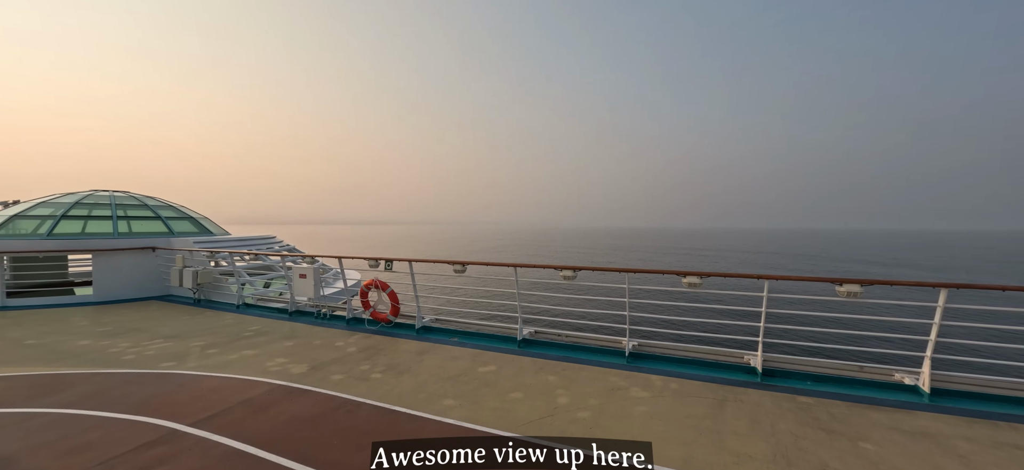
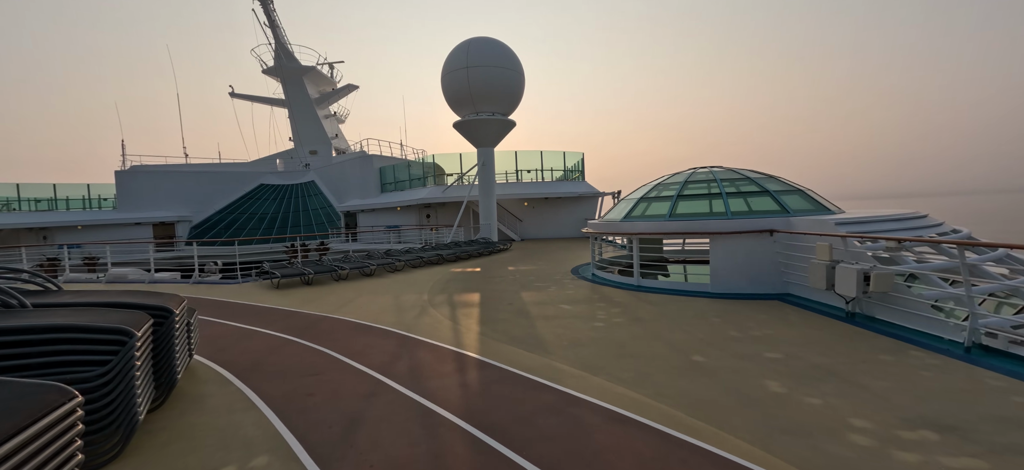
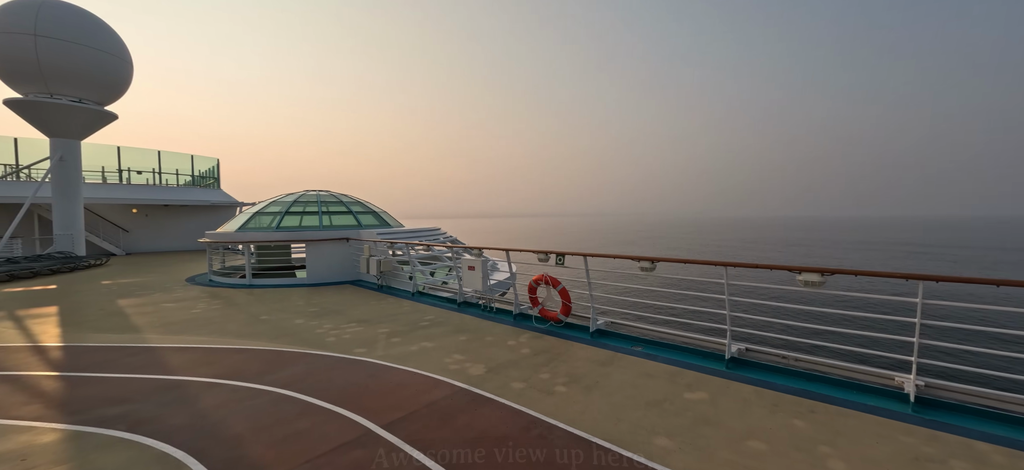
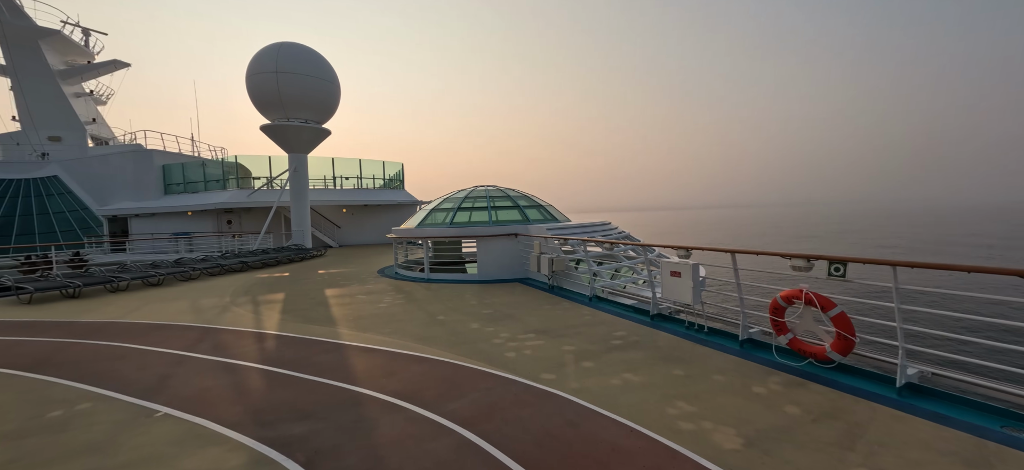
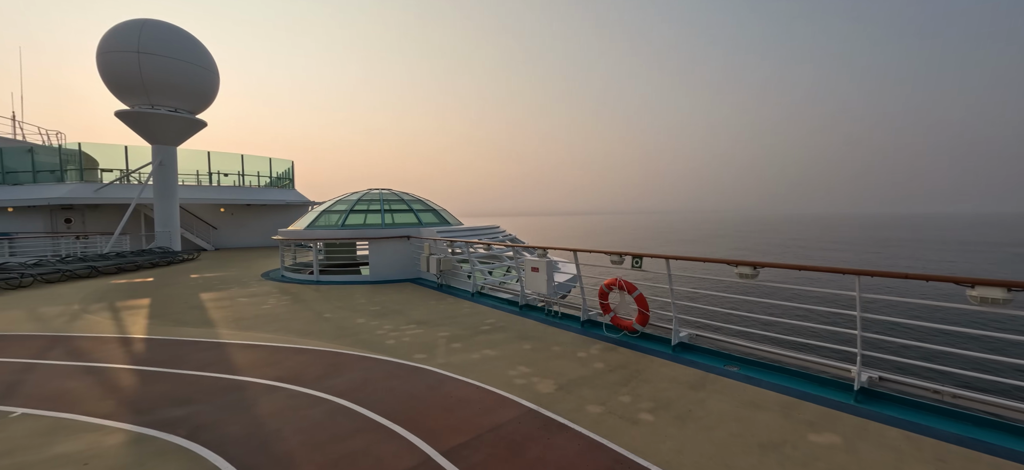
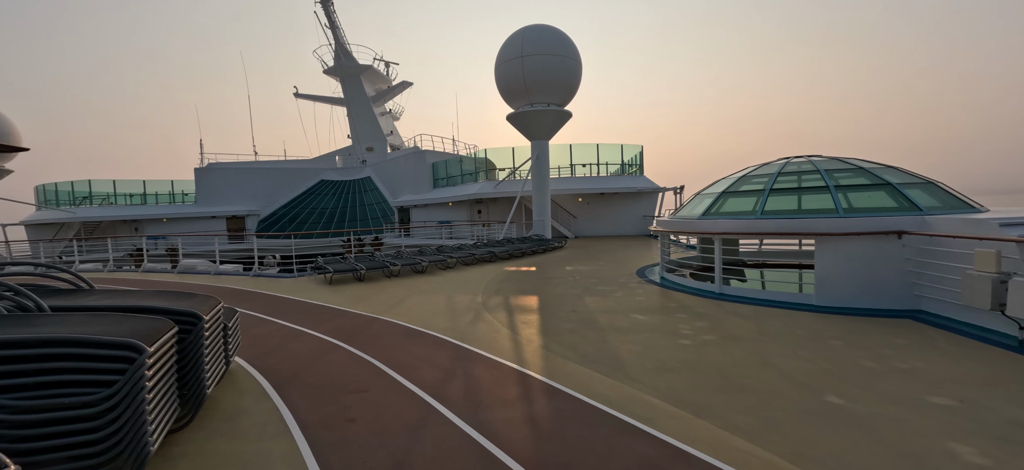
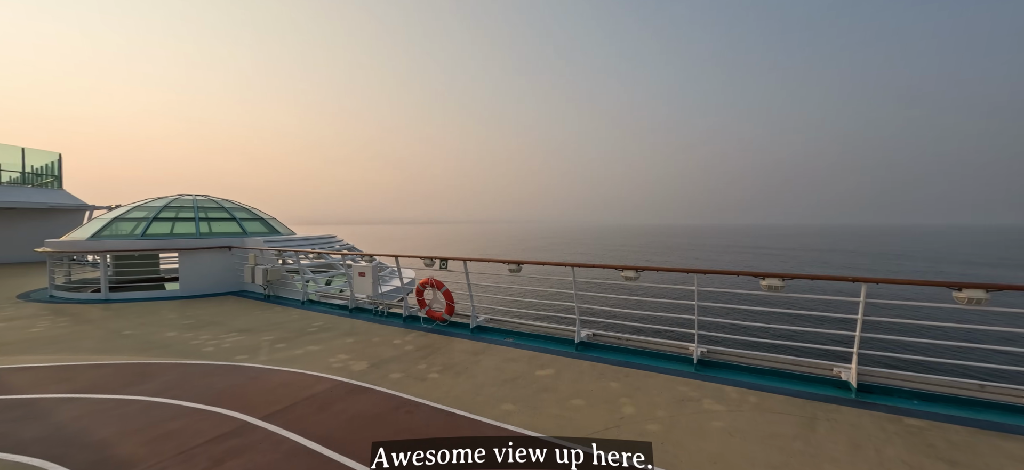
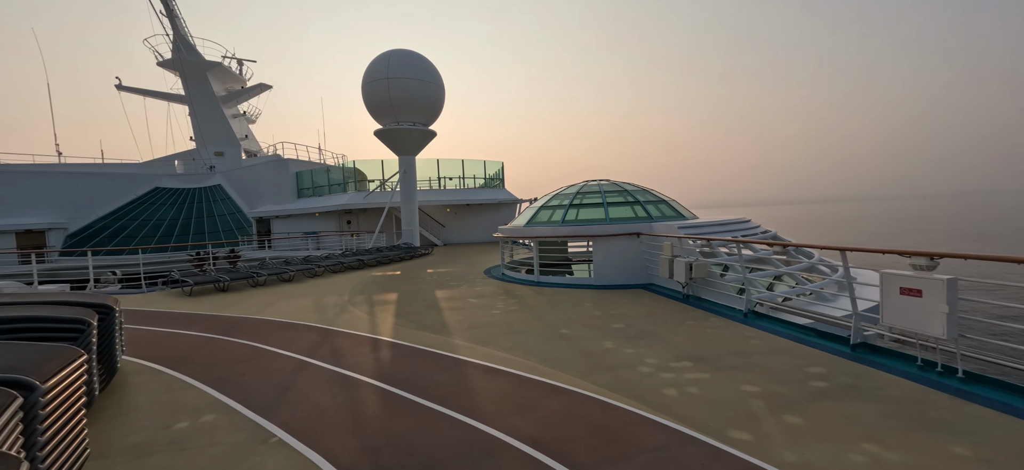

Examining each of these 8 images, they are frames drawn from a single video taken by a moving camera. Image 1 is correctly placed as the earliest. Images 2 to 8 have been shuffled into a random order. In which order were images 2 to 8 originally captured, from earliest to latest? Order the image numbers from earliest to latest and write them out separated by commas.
7, 3, 5, 4, 8, 2, 6
